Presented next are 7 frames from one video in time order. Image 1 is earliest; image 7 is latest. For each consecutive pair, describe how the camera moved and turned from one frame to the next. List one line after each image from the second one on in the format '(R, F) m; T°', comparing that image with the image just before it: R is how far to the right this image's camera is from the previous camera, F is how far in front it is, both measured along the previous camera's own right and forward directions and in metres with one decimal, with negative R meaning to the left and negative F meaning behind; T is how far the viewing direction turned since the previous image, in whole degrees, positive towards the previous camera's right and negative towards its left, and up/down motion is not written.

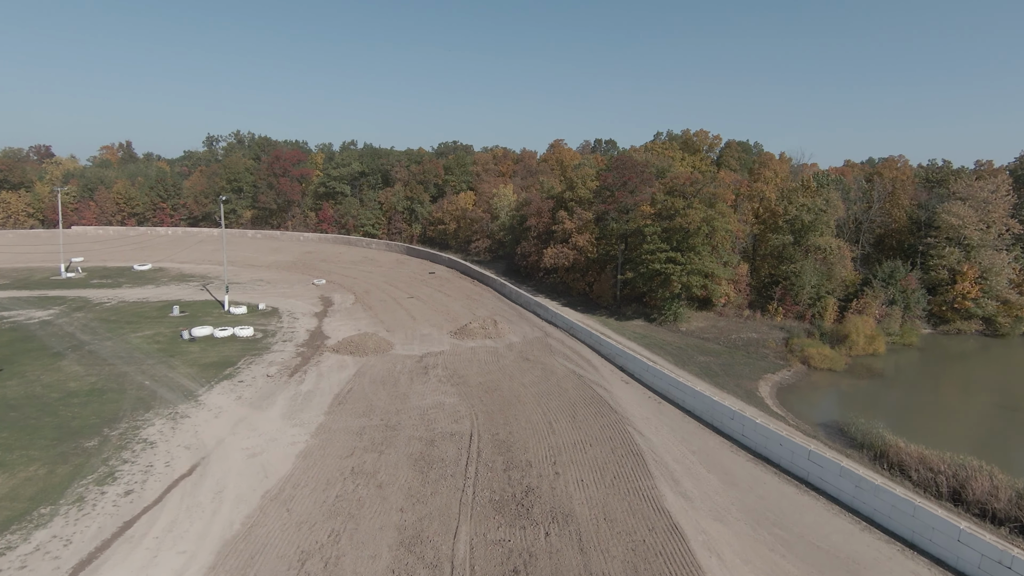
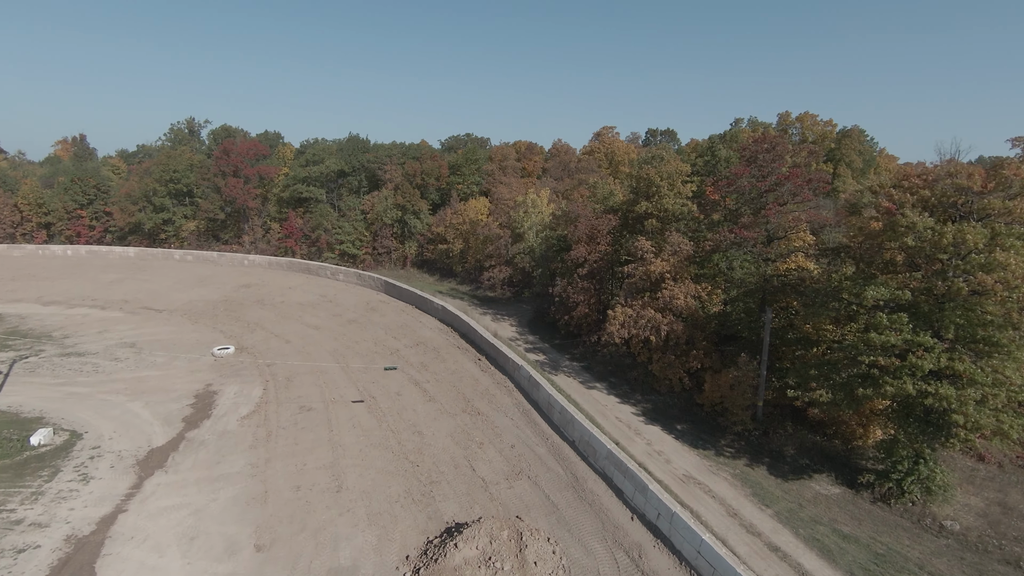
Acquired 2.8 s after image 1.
(-0.6, +15.0) m; -2°
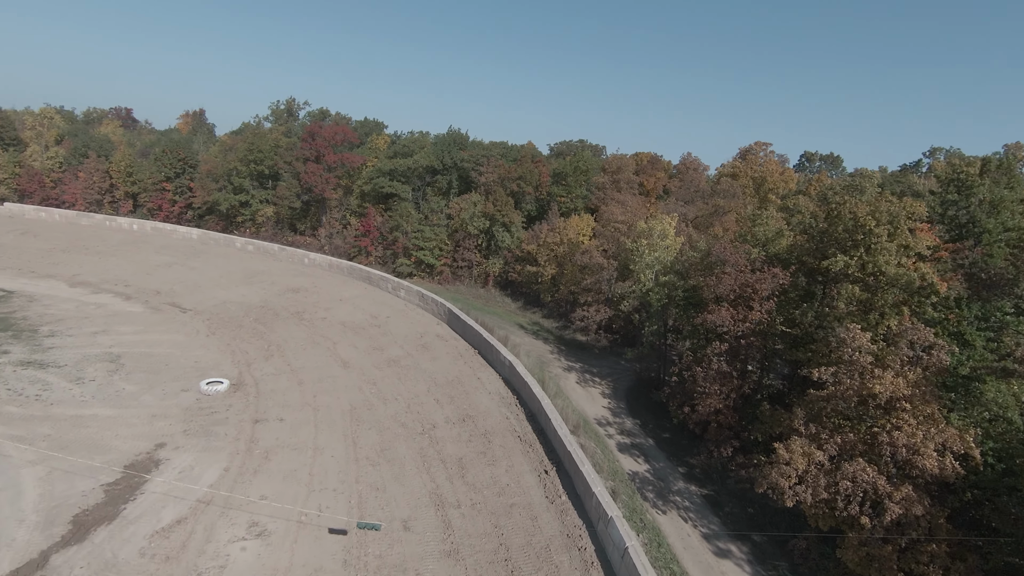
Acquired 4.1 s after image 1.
(-0.3, +6.9) m; -10°
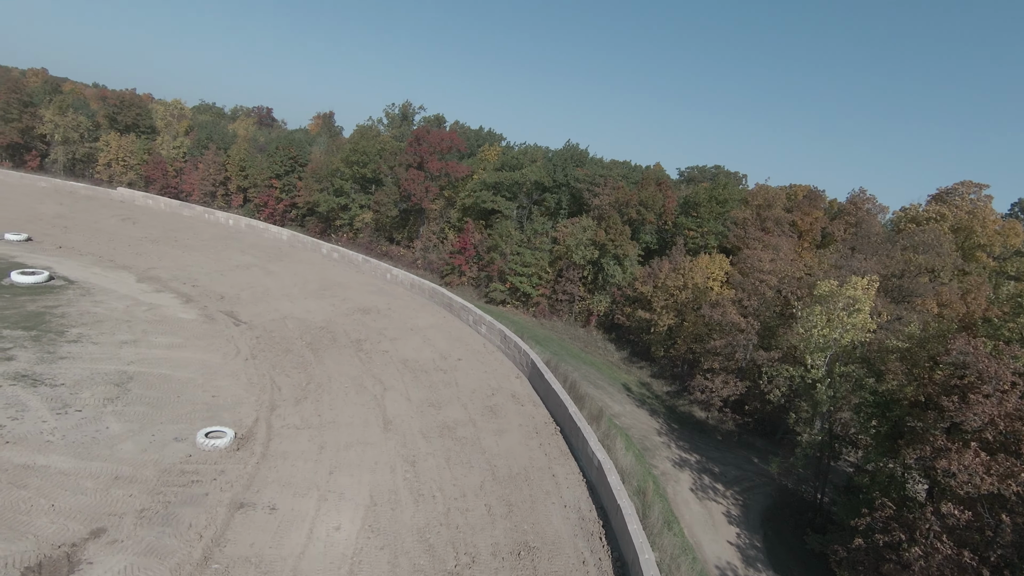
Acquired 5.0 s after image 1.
(0.0, +4.9) m; -11°
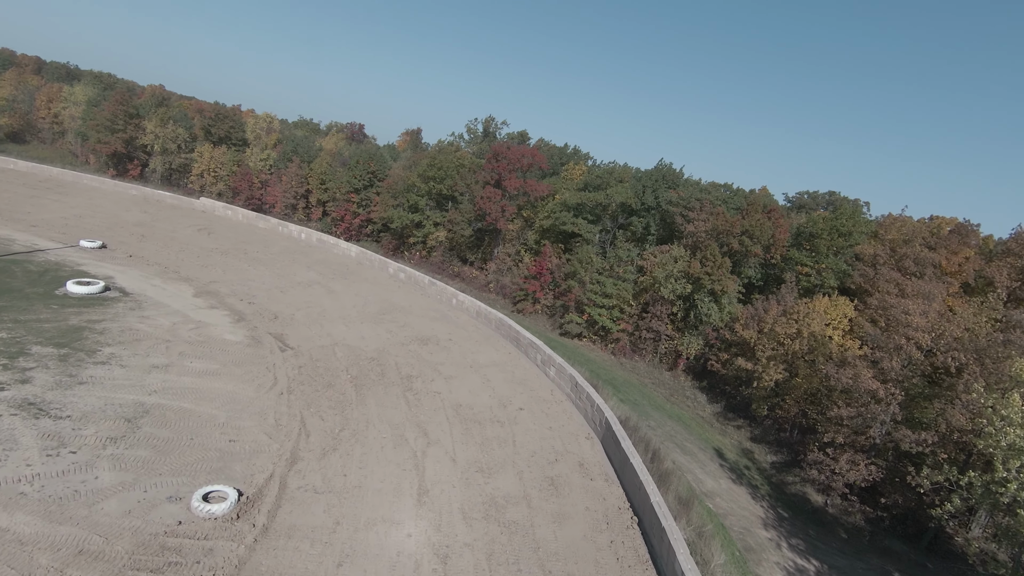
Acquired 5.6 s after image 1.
(+0.1, +2.9) m; -8°
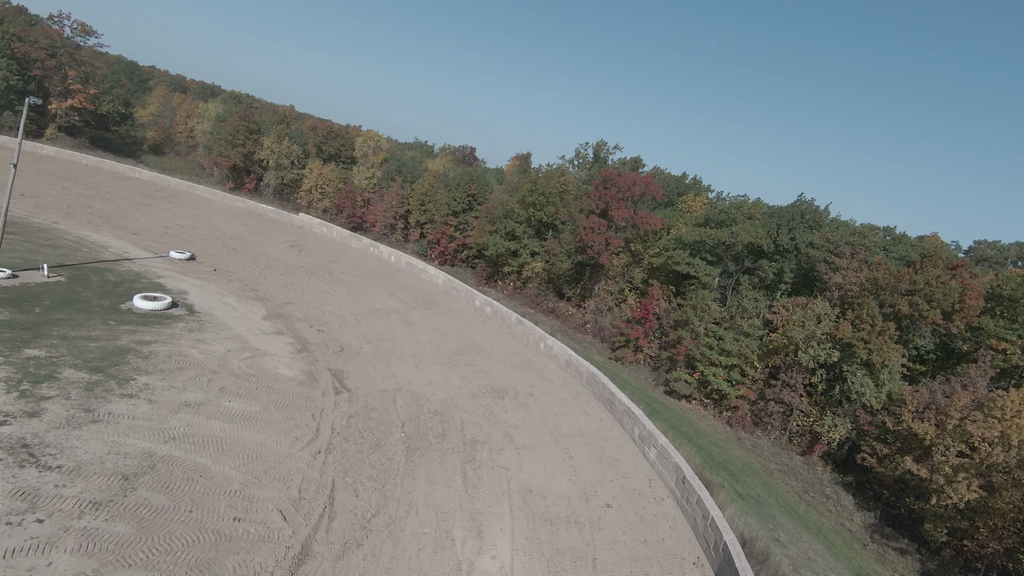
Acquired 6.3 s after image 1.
(+0.1, +3.4) m; -10°
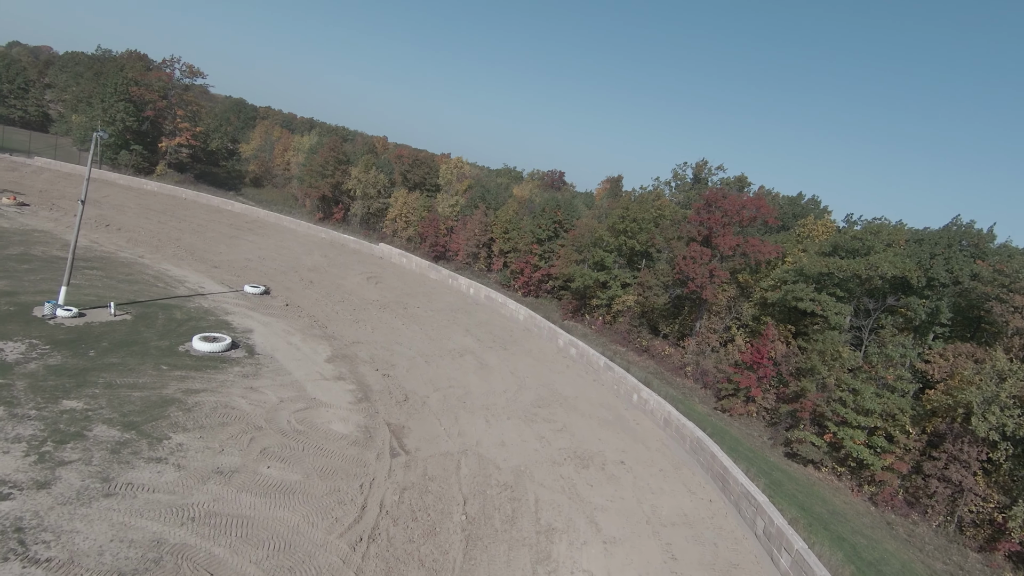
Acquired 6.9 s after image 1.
(+0.1, +2.7) m; -9°
